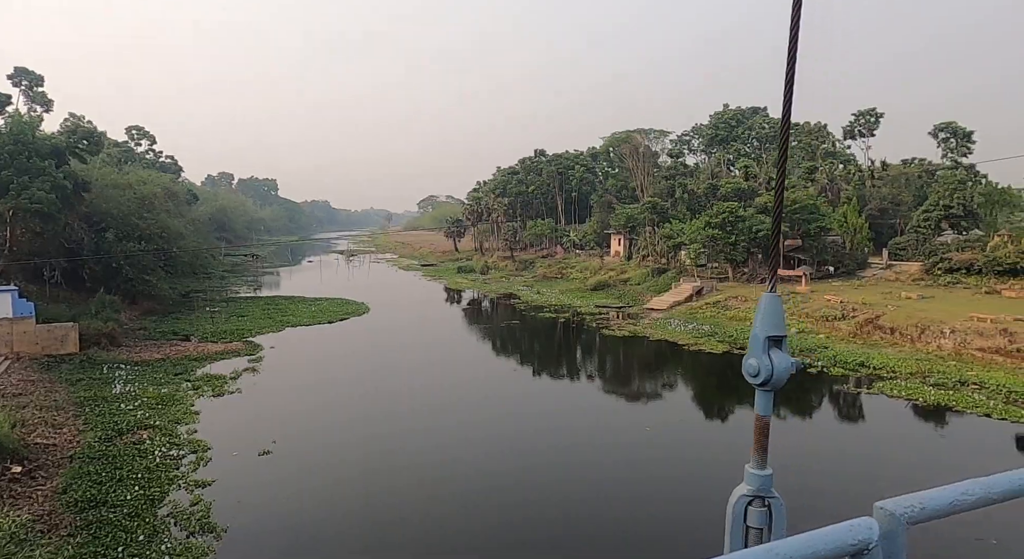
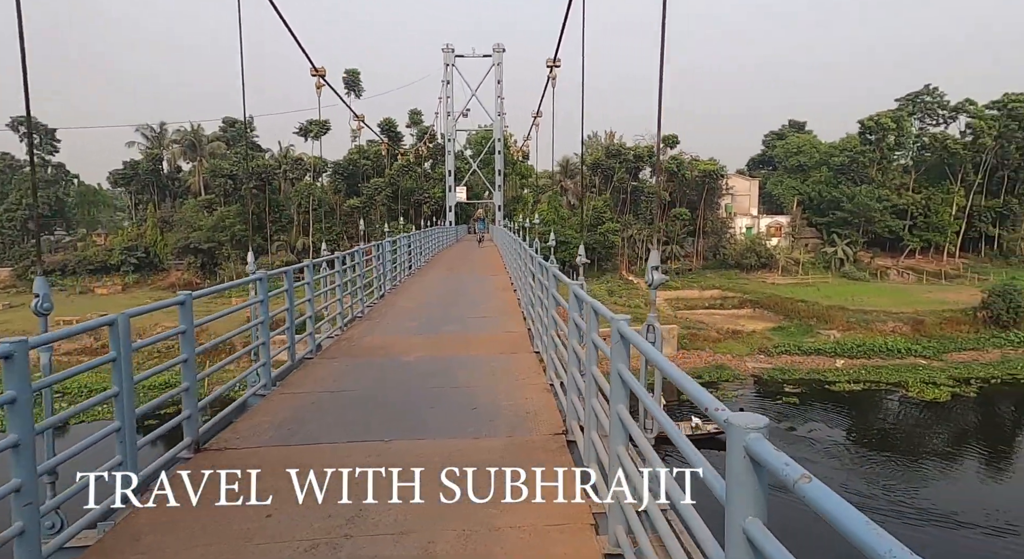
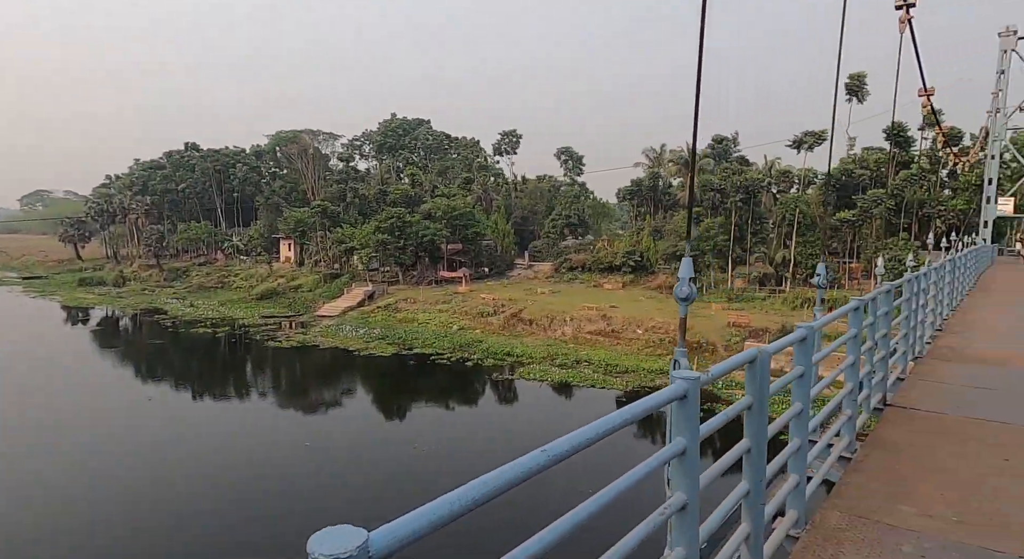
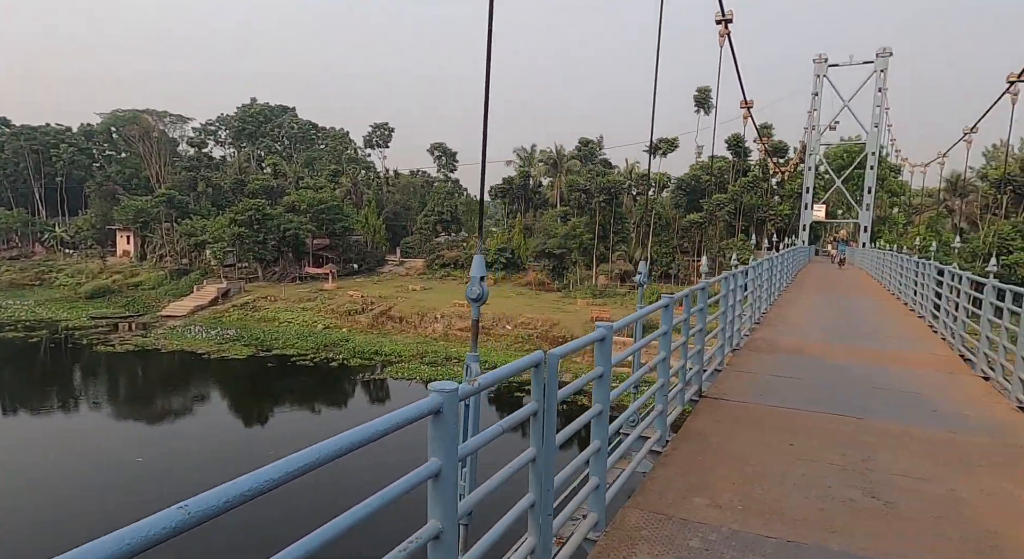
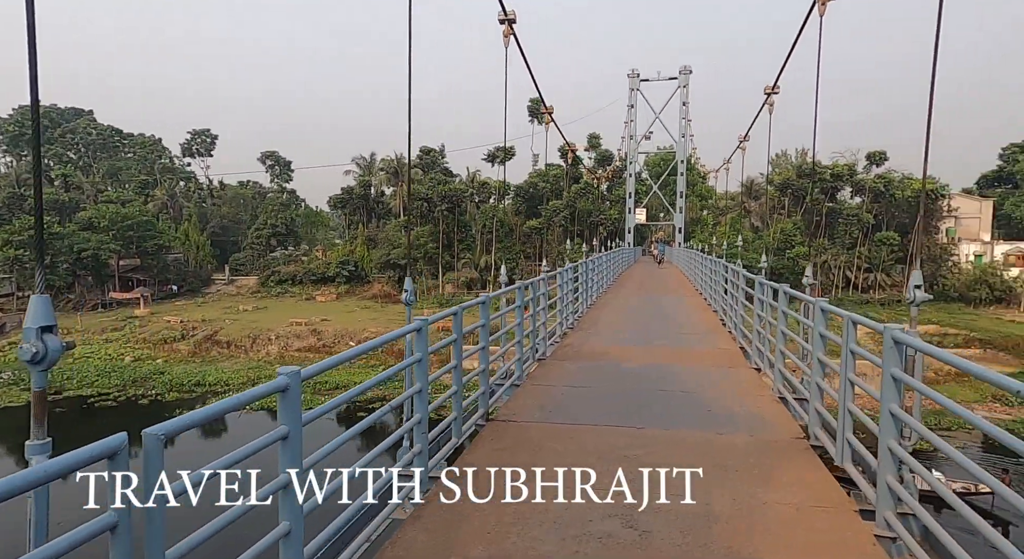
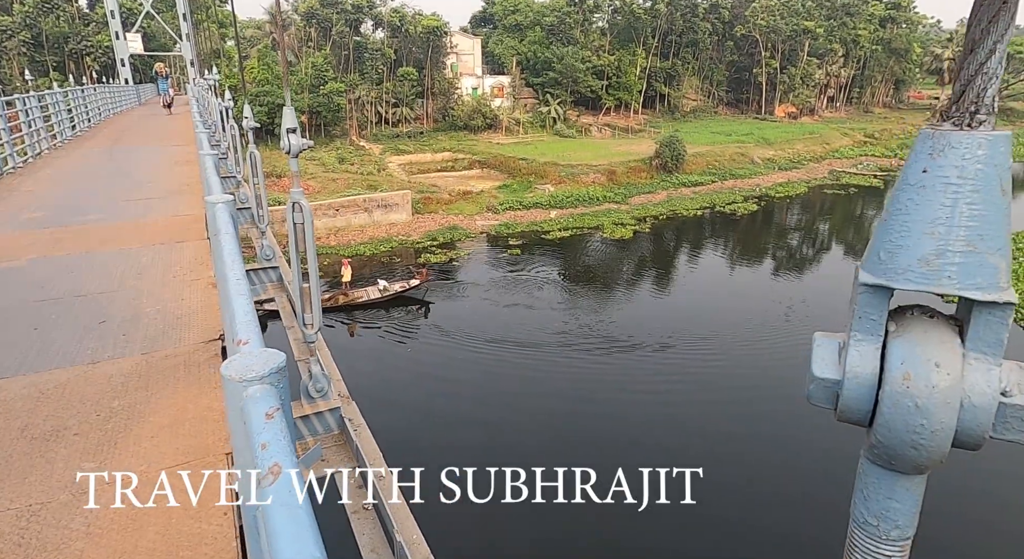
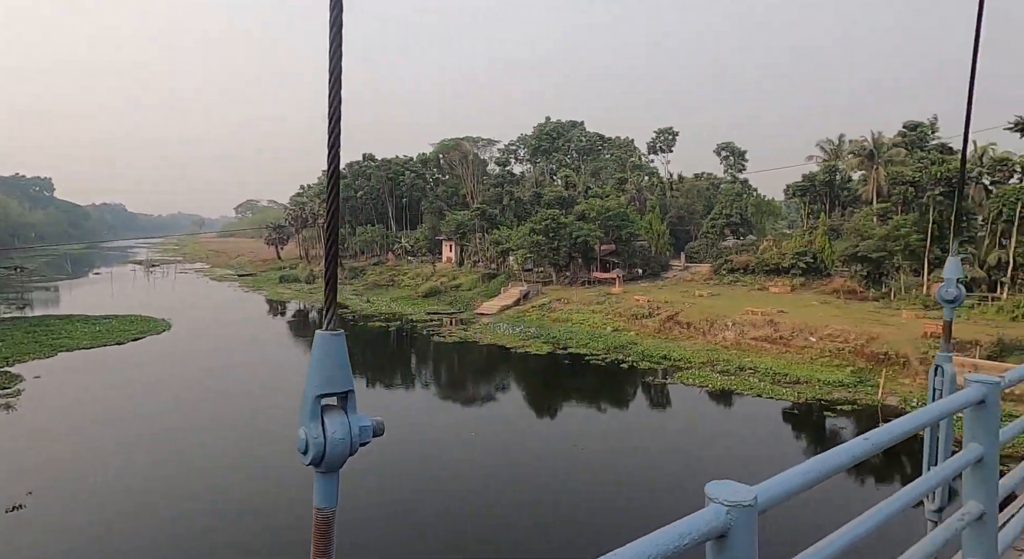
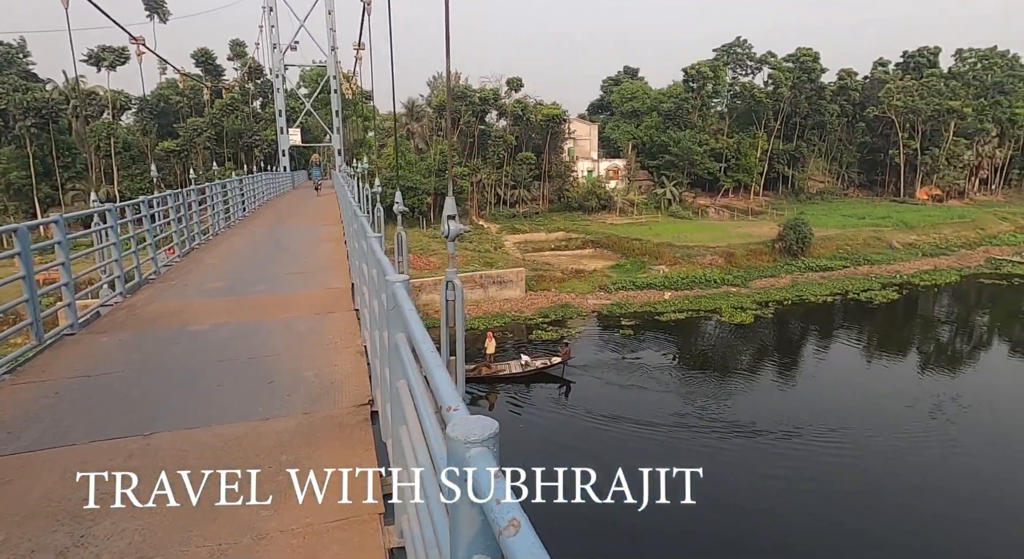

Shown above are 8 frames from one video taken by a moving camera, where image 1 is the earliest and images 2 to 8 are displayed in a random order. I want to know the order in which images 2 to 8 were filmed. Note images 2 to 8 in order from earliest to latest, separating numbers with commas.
7, 3, 4, 5, 2, 8, 6
